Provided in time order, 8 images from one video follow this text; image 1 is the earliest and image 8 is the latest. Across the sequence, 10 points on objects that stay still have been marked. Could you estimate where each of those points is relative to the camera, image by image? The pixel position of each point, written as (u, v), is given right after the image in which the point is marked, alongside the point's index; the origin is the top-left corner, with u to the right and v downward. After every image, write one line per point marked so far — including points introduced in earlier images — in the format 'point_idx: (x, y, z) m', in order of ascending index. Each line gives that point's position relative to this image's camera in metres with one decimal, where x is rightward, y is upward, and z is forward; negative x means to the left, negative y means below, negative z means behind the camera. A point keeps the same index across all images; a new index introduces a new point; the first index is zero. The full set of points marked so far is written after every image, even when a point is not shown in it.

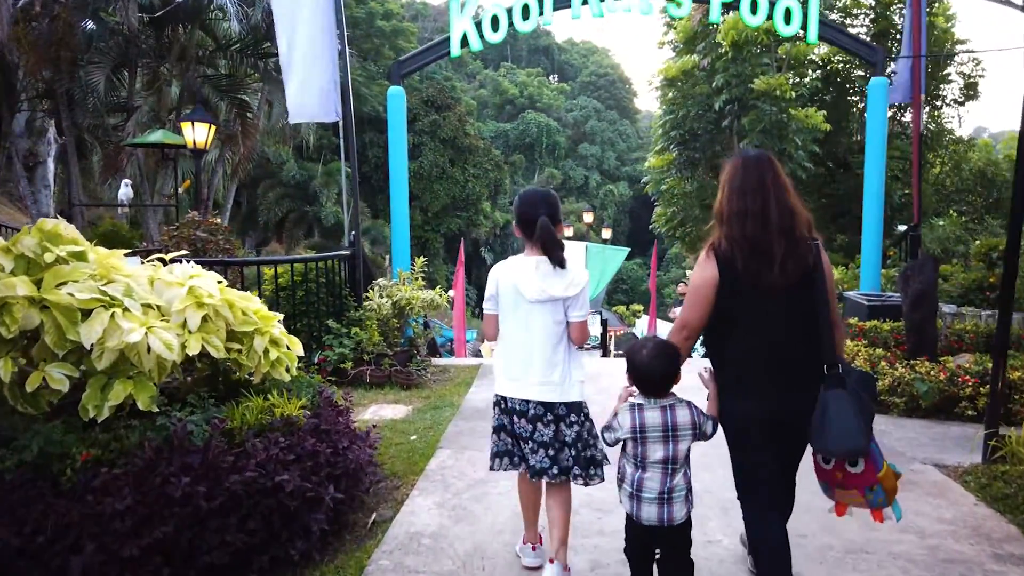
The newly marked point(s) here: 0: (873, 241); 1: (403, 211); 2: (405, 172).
0: (+3.1, +0.4, +6.6) m
1: (-1.0, +0.7, +6.9) m
2: (-1.0, +1.0, +6.9) m
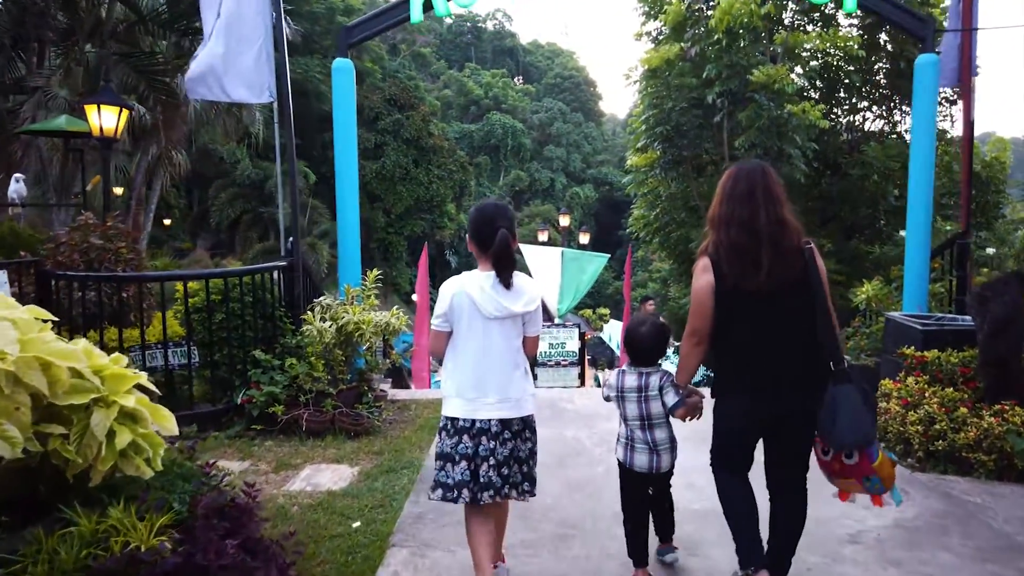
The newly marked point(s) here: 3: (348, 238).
0: (+3.0, +0.3, +5.5) m
1: (-1.2, +0.6, +5.6) m
2: (-1.2, +0.9, +5.6) m
3: (-1.2, +0.4, +5.6) m
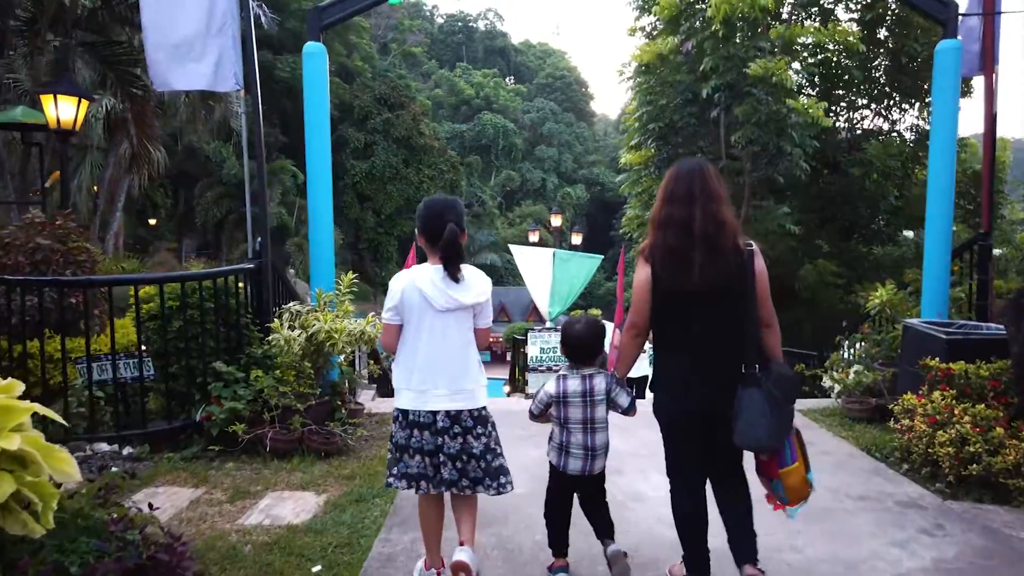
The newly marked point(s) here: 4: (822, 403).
0: (+2.9, +0.2, +5.1) m
1: (-1.3, +0.5, +5.2) m
2: (-1.3, +0.9, +5.2) m
3: (-1.3, +0.4, +5.1) m
4: (+2.3, -0.8, +5.6) m
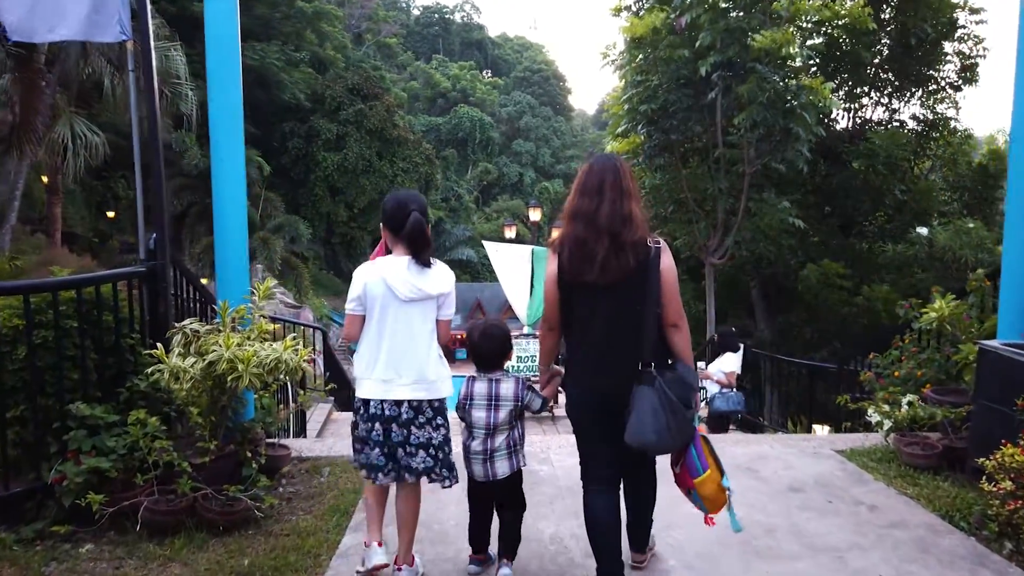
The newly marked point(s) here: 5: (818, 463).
0: (+2.7, +0.2, +4.0) m
1: (-1.4, +0.5, +4.0) m
2: (-1.4, +0.8, +4.0) m
3: (-1.5, +0.3, +3.9) m
4: (+2.1, -0.9, +4.5) m
5: (+1.7, -0.9, +4.1) m
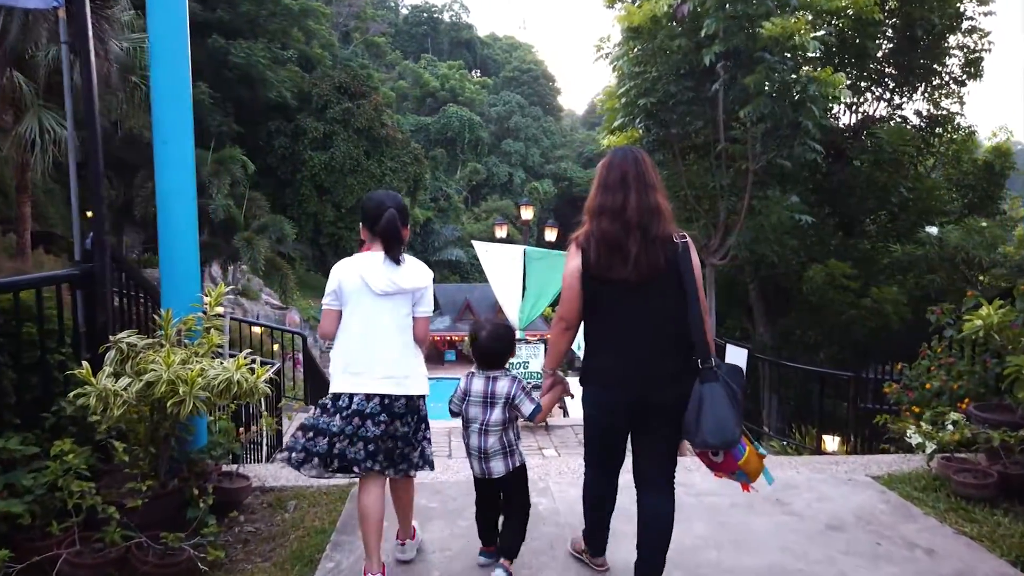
0: (+2.7, +0.1, +3.5) m
1: (-1.5, +0.4, +3.4) m
2: (-1.5, +0.8, +3.4) m
3: (-1.5, +0.3, +3.4) m
4: (+2.1, -0.9, +4.0) m
5: (+1.6, -1.0, +3.6) m
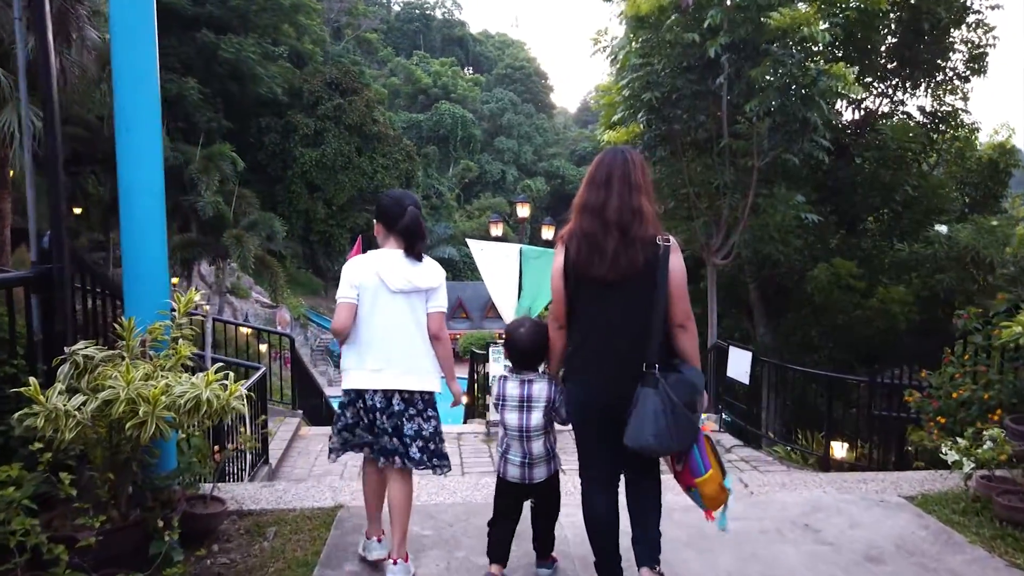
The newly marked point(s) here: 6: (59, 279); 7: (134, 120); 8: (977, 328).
0: (+2.7, +0.1, +3.2) m
1: (-1.5, +0.4, +3.1) m
2: (-1.4, +0.8, +3.1) m
3: (-1.5, +0.3, +3.1) m
4: (+2.1, -0.9, +3.7) m
5: (+1.7, -1.0, +3.3) m
6: (-1.8, 0.0, +3.0) m
7: (-1.5, +0.7, +3.0) m
8: (+2.8, -0.2, +4.7) m
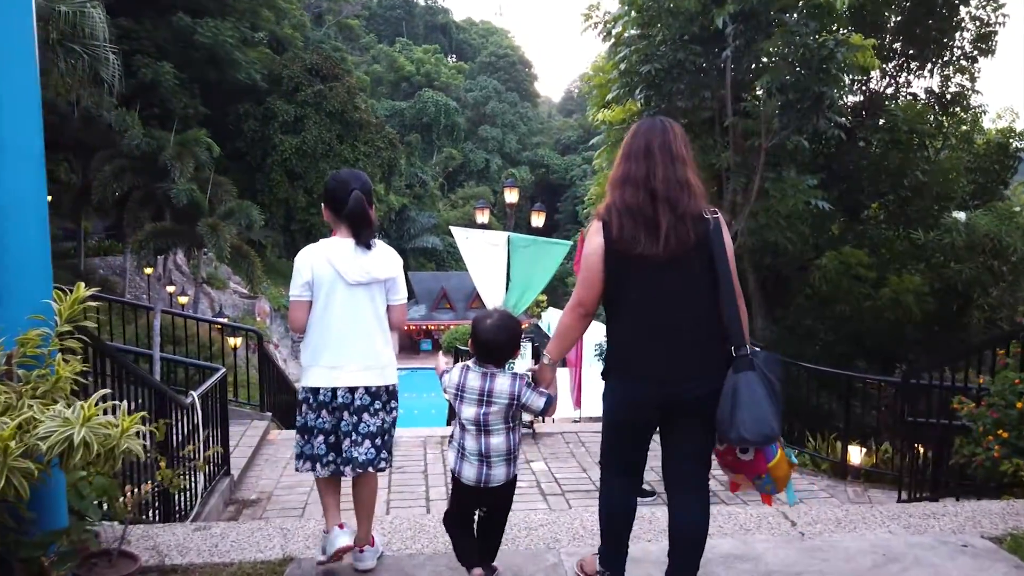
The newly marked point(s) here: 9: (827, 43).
0: (+2.7, +0.1, +2.6) m
1: (-1.5, +0.4, +2.3) m
2: (-1.5, +0.8, +2.3) m
3: (-1.5, +0.3, +2.3) m
4: (+2.1, -0.9, +3.1) m
5: (+1.6, -1.0, +2.7) m
6: (-1.8, 0.0, +2.3) m
7: (-1.5, +0.7, +2.3) m
8: (+2.8, -0.2, +4.0) m
9: (+3.1, +2.4, +7.6) m
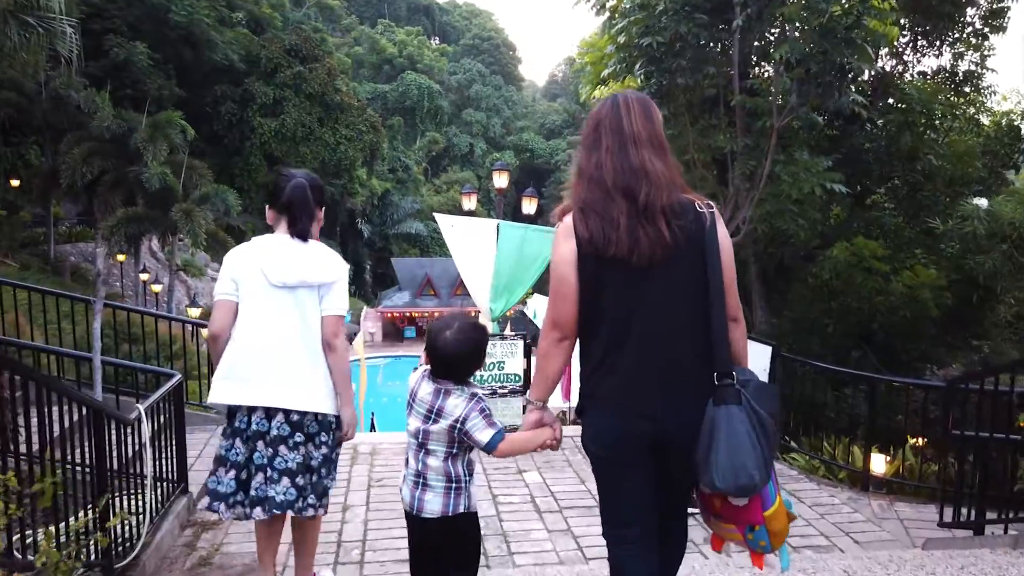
0: (+2.7, +0.1, +2.0) m
1: (-1.4, +0.4, +1.6) m
2: (-1.4, +0.7, +1.6) m
3: (-1.5, +0.2, +1.6) m
4: (+2.1, -0.9, +2.4) m
5: (+1.7, -1.0, +2.0) m
6: (-1.8, 0.0, +1.6) m
7: (-1.5, +0.6, +1.6) m
8: (+2.8, -0.2, +3.4) m
9: (+3.0, +2.5, +6.9) m
